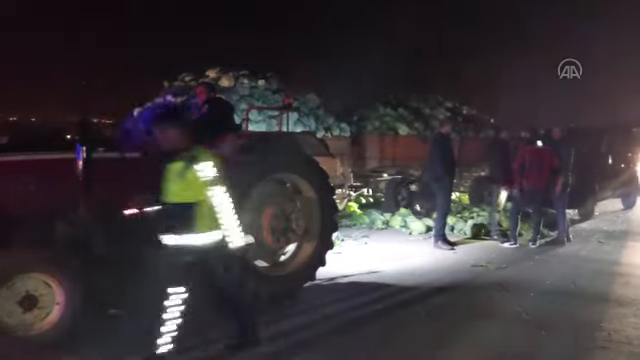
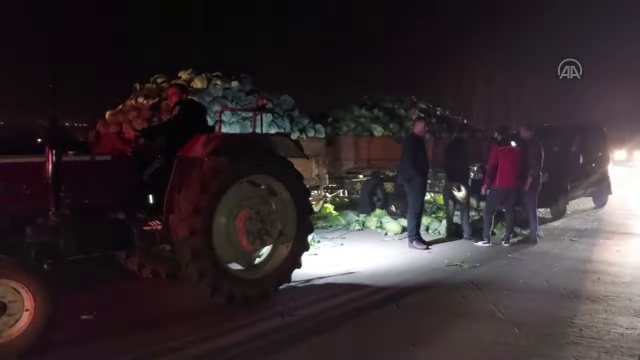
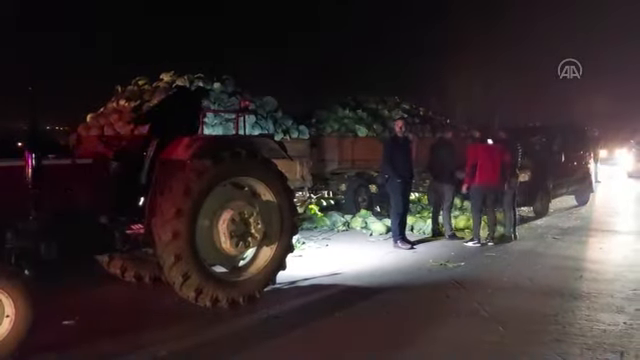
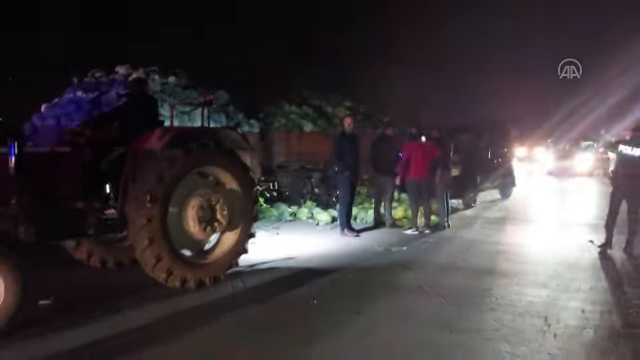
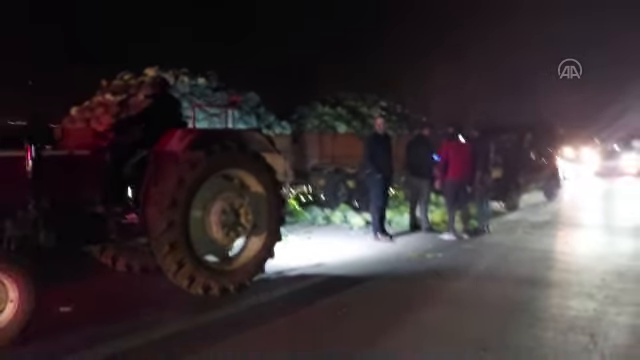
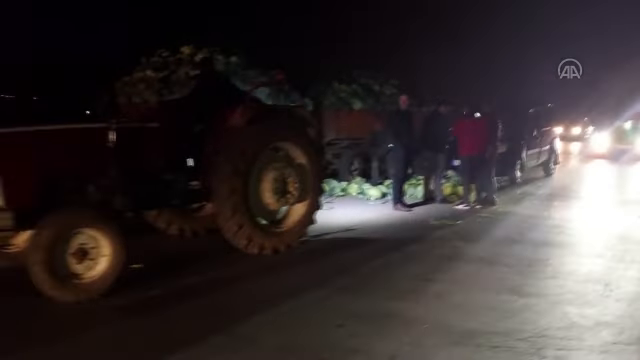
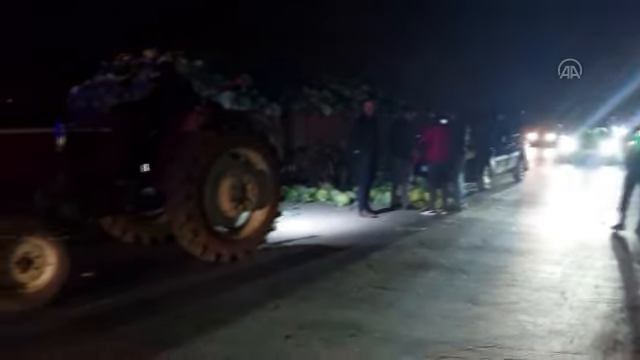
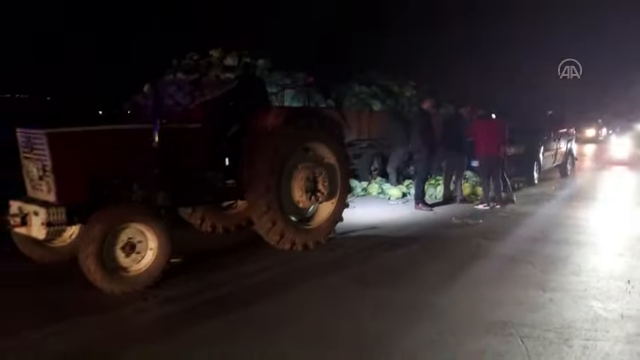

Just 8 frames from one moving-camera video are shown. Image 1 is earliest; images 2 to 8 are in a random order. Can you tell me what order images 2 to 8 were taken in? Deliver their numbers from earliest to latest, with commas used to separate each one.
2, 3, 5, 4, 7, 6, 8
